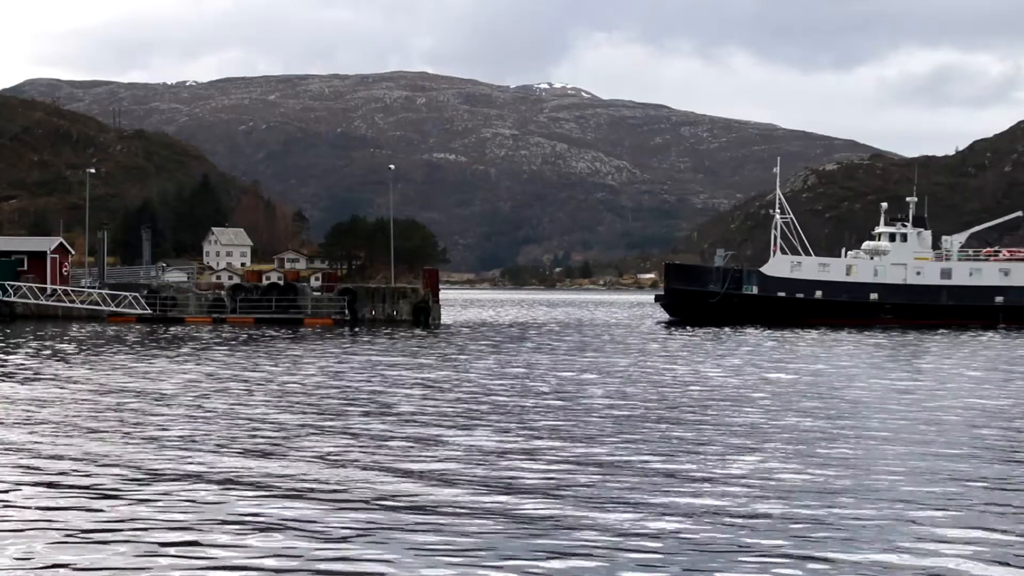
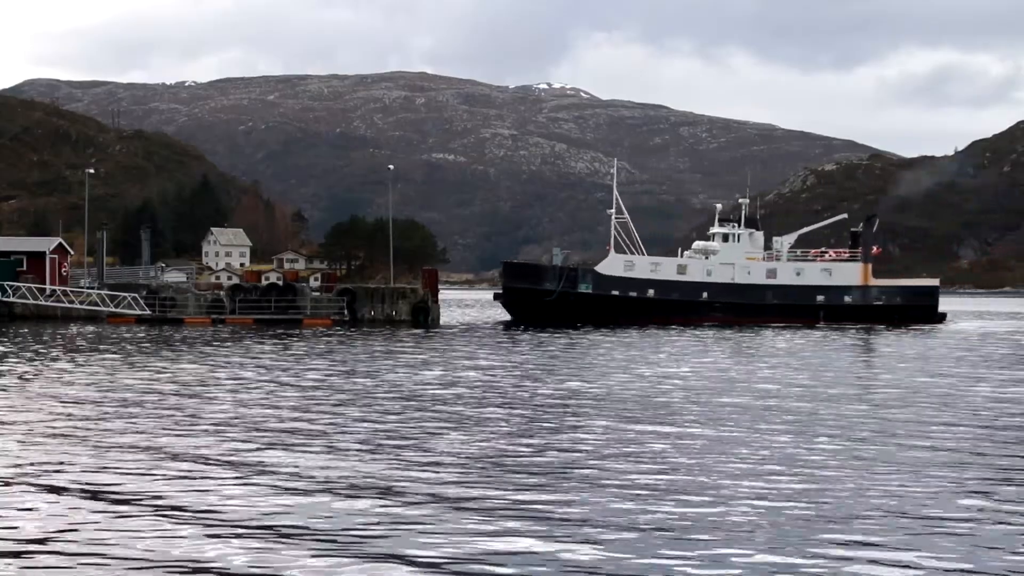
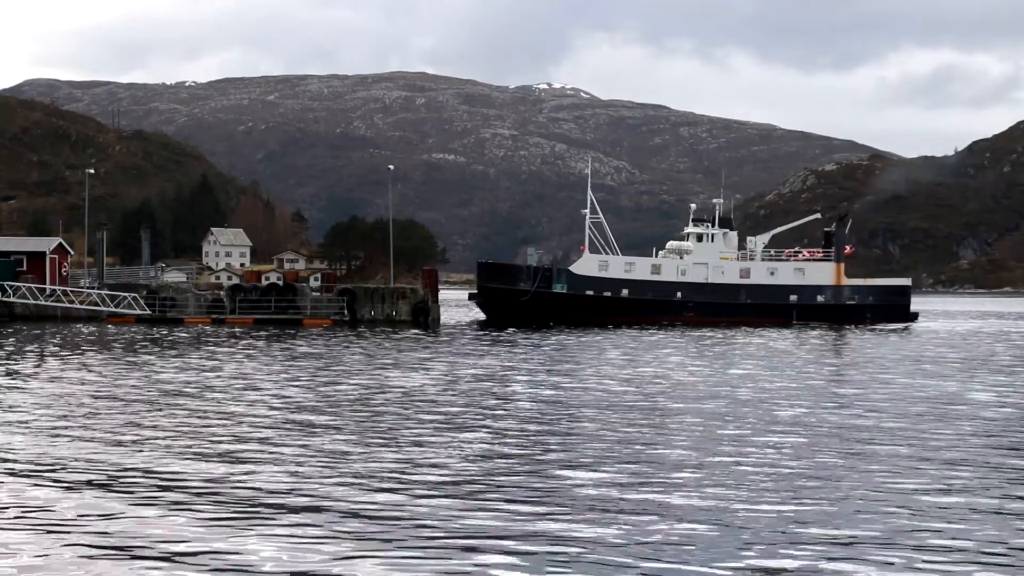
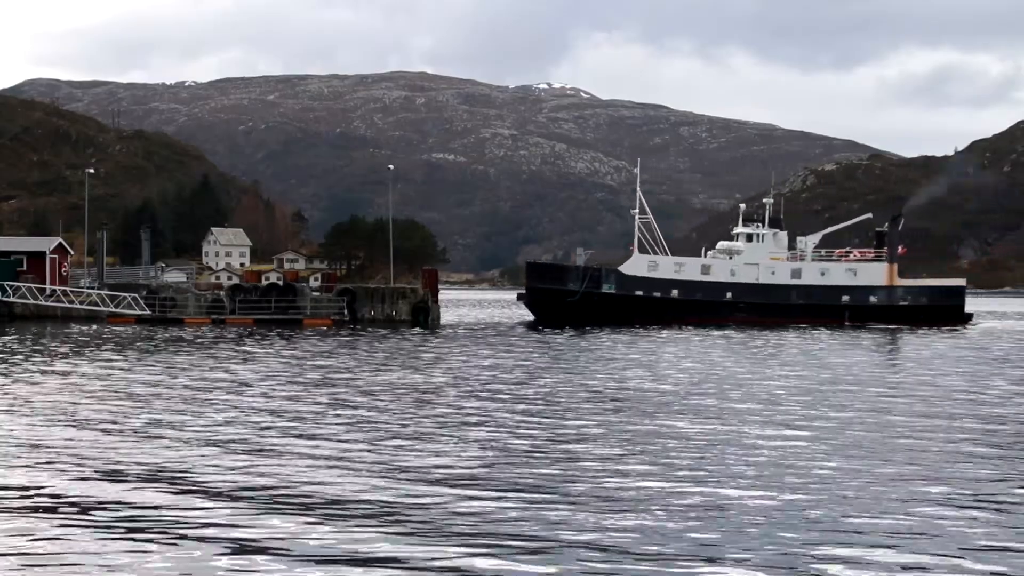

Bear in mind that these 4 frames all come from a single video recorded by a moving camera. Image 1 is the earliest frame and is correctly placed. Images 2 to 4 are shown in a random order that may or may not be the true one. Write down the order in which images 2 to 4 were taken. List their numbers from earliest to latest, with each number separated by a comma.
4, 2, 3
